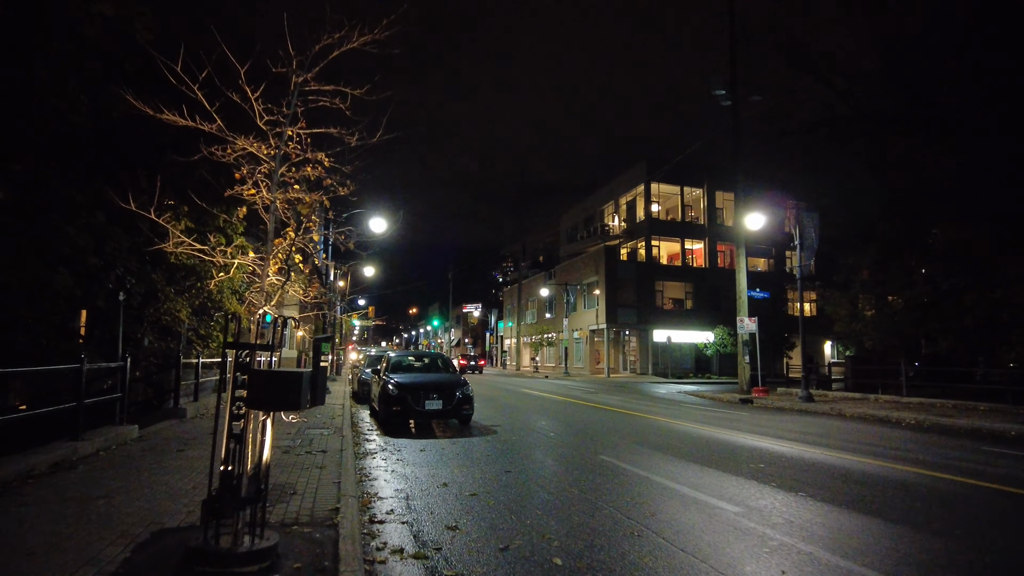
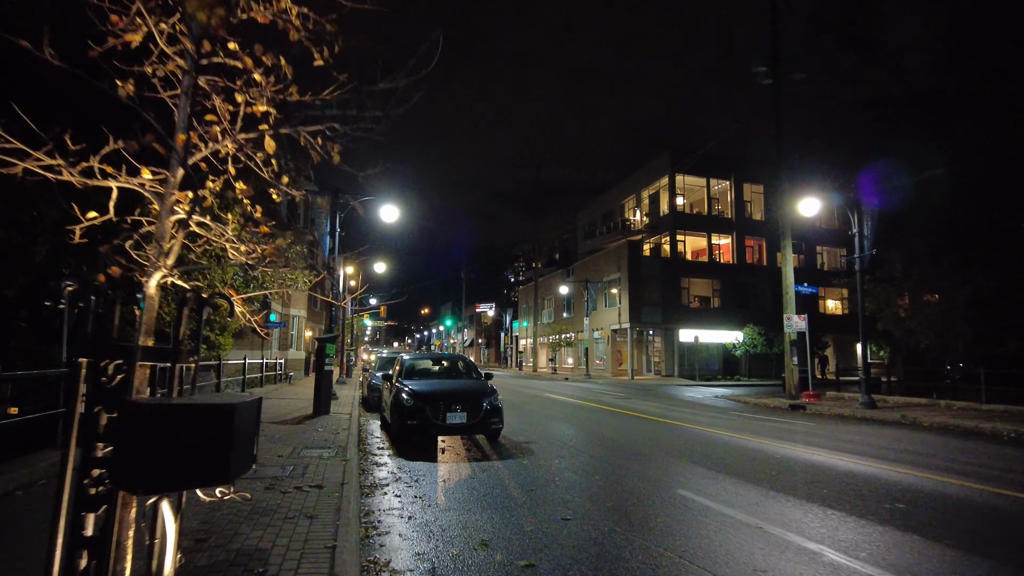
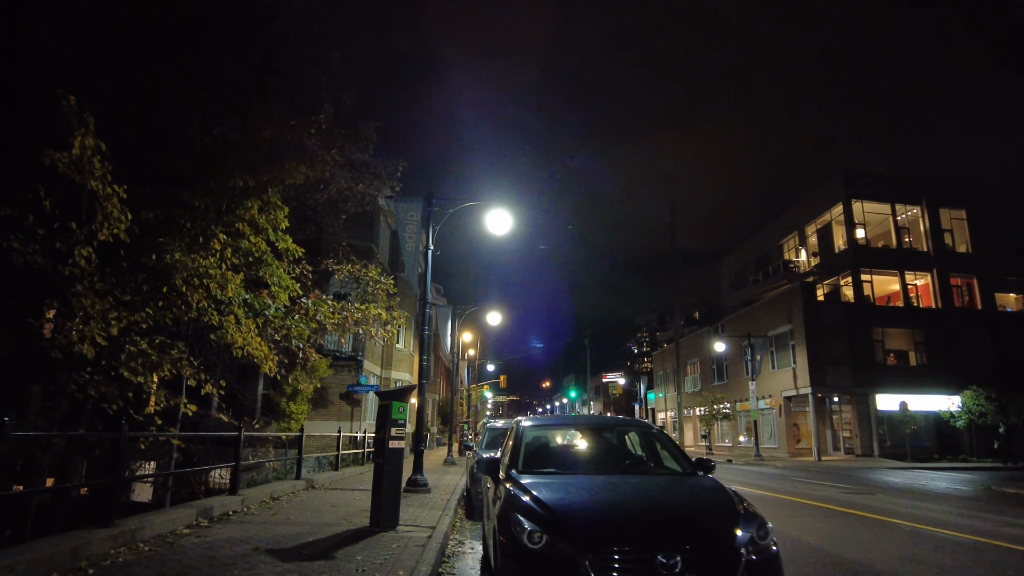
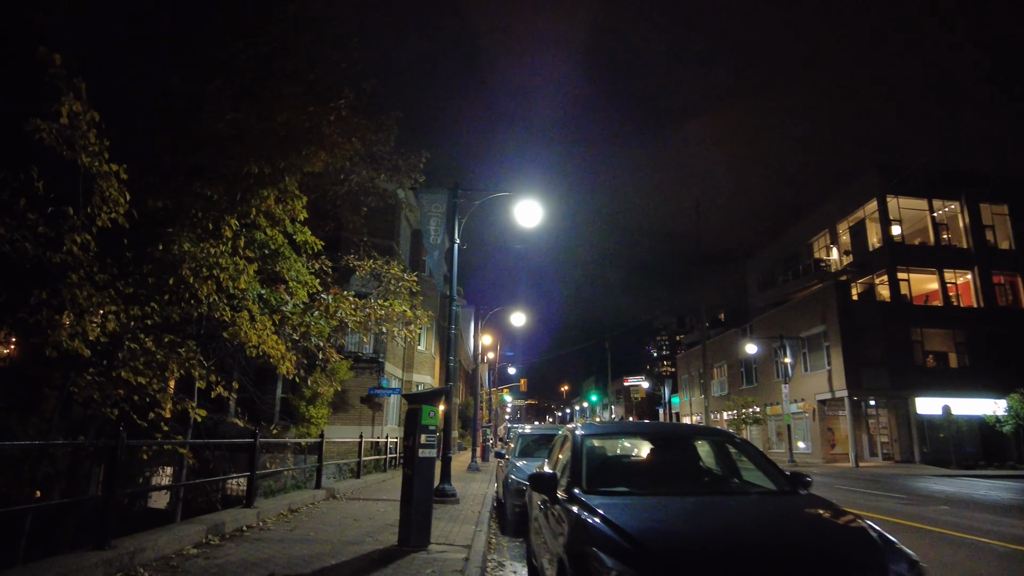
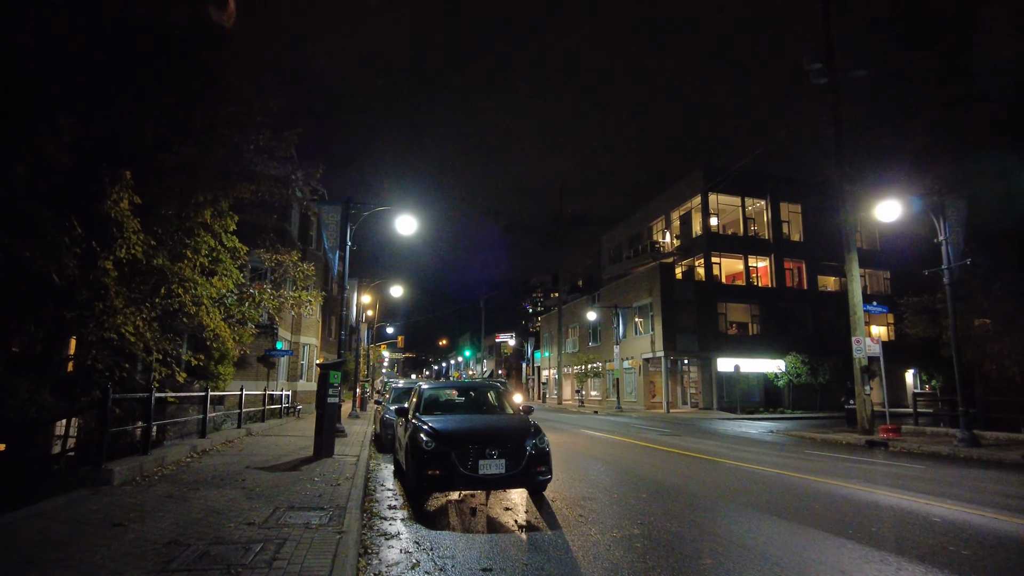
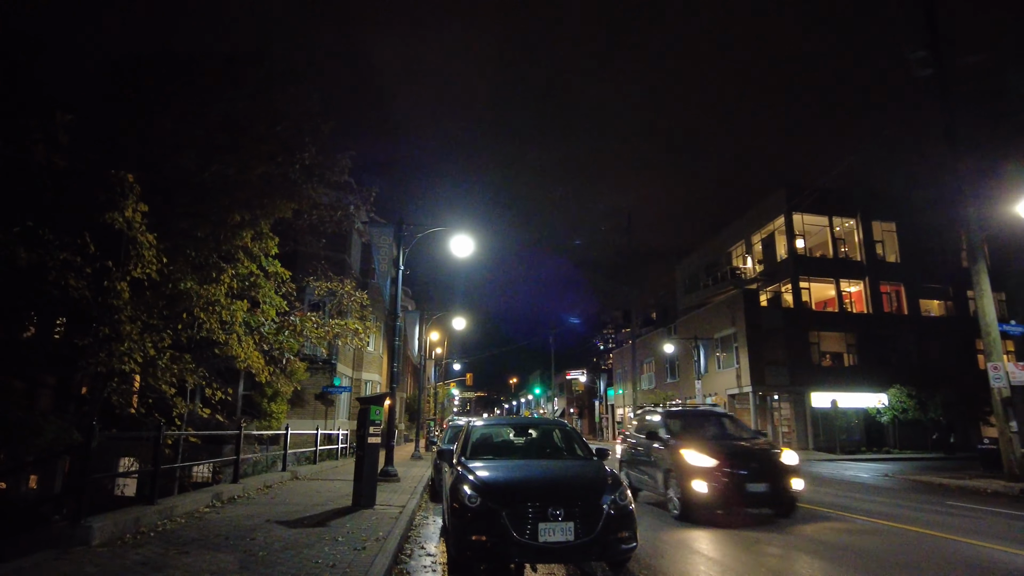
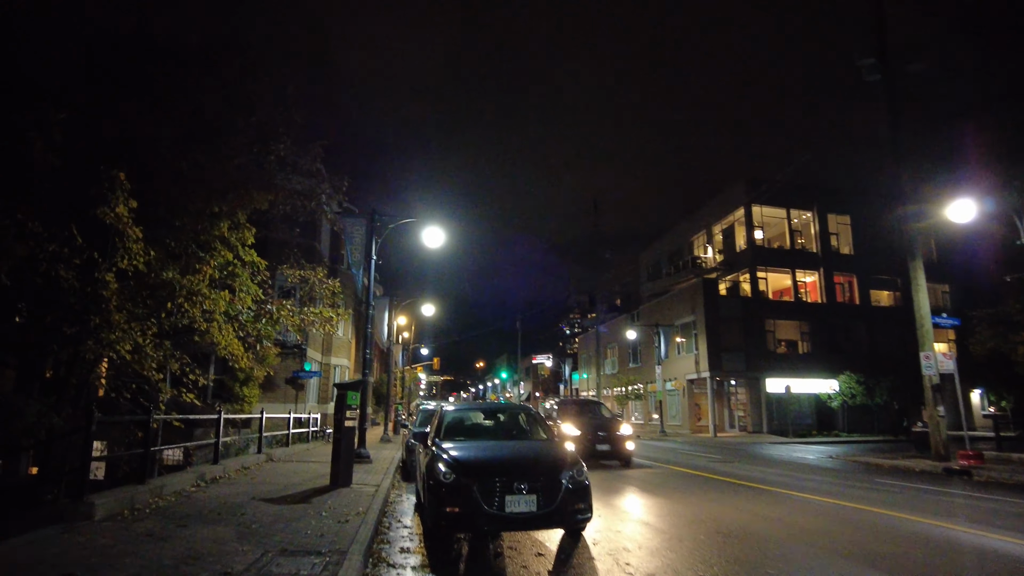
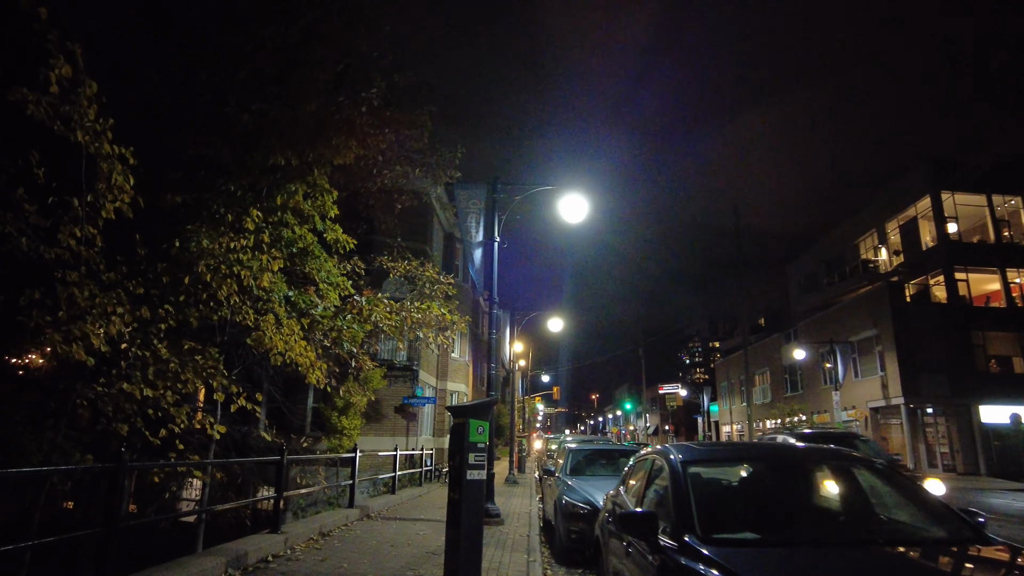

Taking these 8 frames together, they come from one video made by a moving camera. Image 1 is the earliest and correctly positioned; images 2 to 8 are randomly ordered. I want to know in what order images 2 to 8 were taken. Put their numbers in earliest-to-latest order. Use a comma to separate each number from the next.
2, 5, 7, 6, 3, 4, 8
